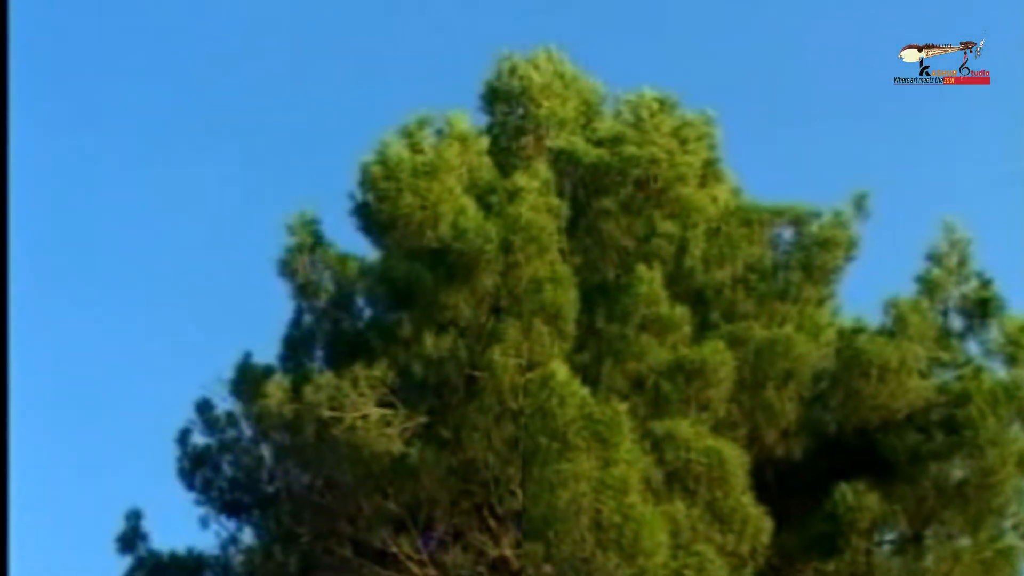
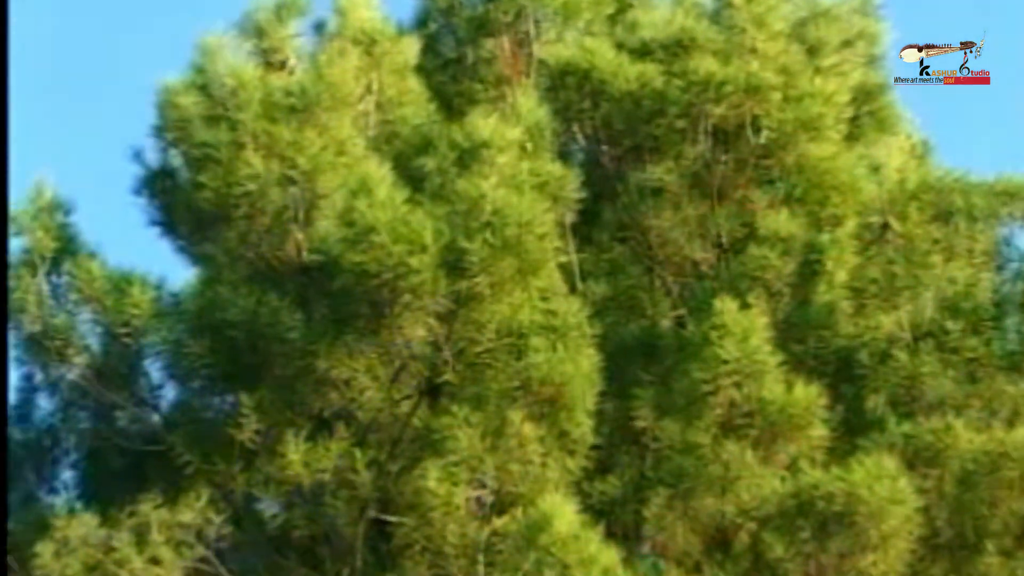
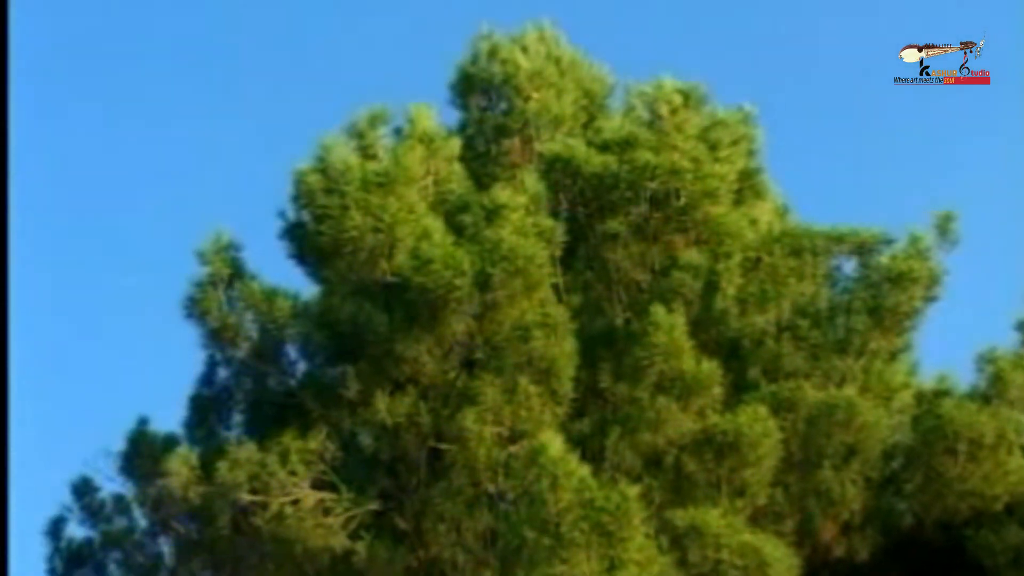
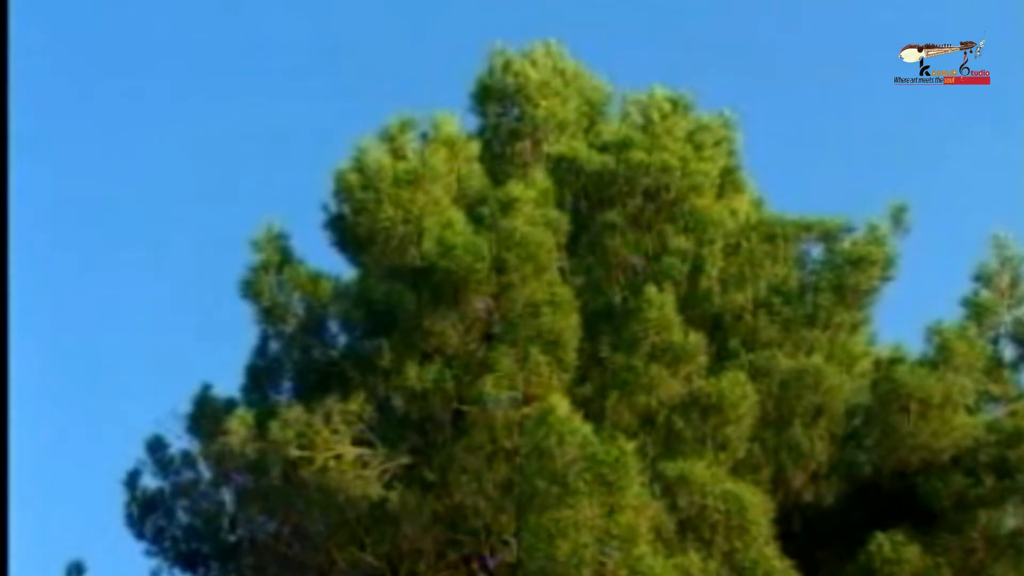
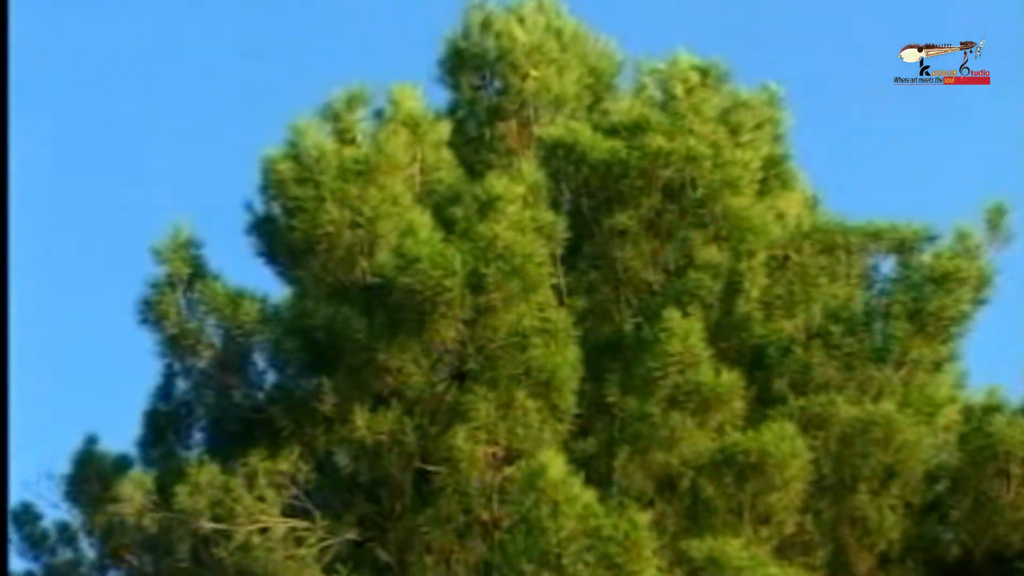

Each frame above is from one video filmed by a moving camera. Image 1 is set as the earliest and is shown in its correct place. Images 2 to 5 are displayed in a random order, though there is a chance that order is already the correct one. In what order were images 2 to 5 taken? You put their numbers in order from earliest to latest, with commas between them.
4, 3, 5, 2
